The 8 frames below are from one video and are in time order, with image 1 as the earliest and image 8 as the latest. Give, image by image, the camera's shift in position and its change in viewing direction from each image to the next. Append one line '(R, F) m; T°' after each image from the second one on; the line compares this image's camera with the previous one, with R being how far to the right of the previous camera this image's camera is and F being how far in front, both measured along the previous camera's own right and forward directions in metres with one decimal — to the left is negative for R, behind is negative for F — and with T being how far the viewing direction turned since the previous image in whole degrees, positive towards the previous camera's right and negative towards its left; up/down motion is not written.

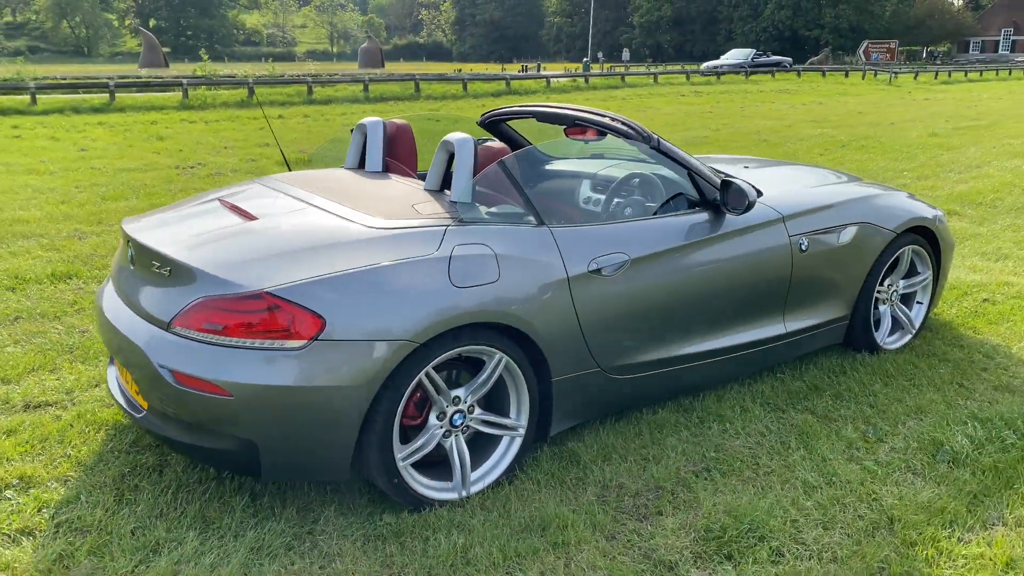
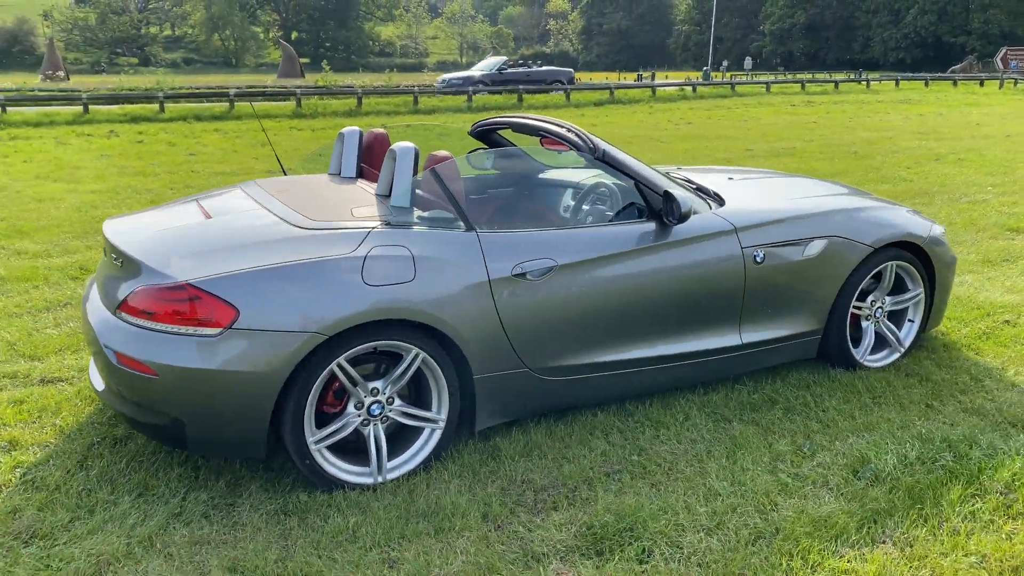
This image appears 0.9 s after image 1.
(+0.7, -0.1) m; -8°
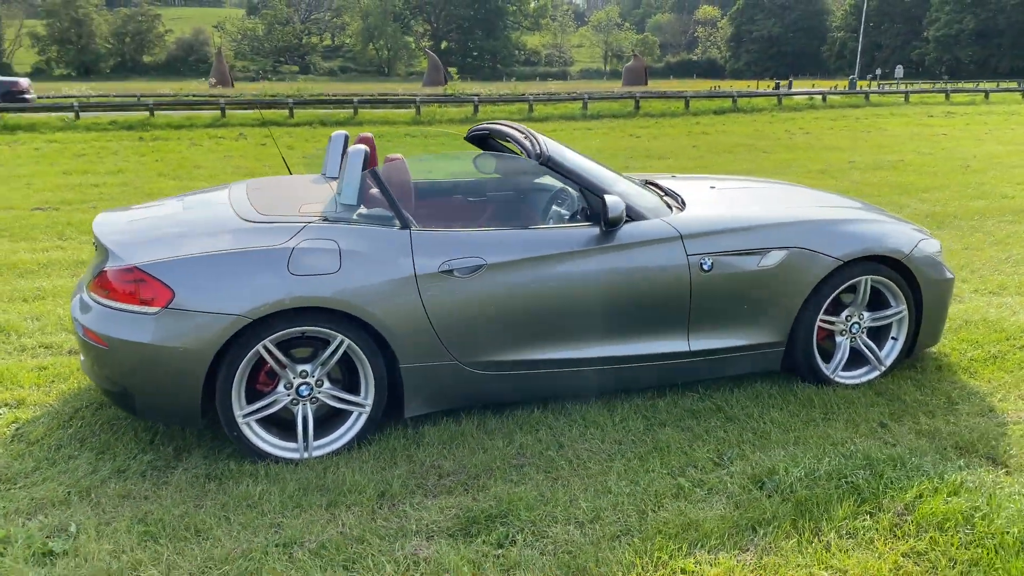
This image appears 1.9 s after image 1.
(+0.8, -0.1) m; -9°
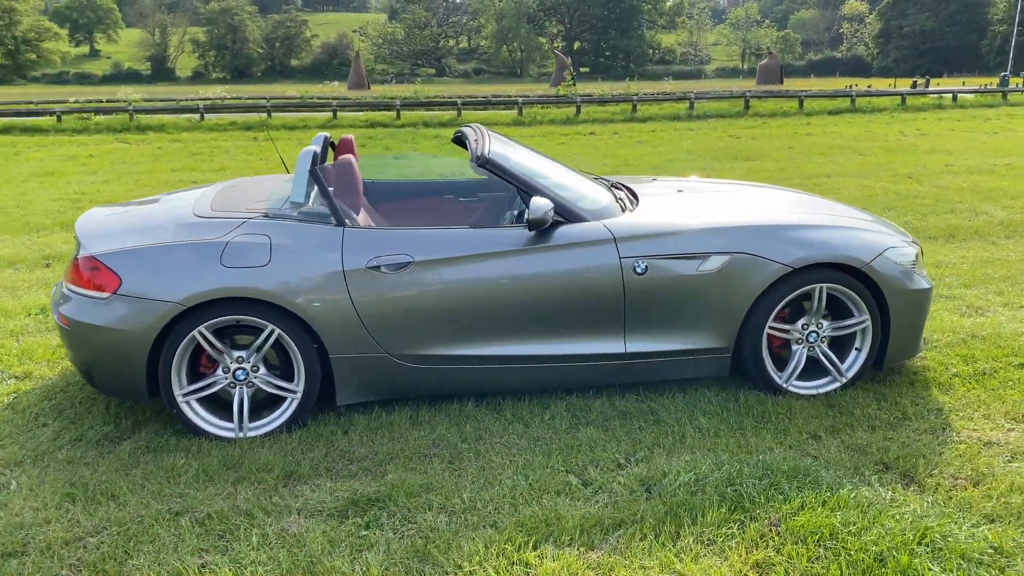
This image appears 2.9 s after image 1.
(+0.8, 0.0) m; -9°
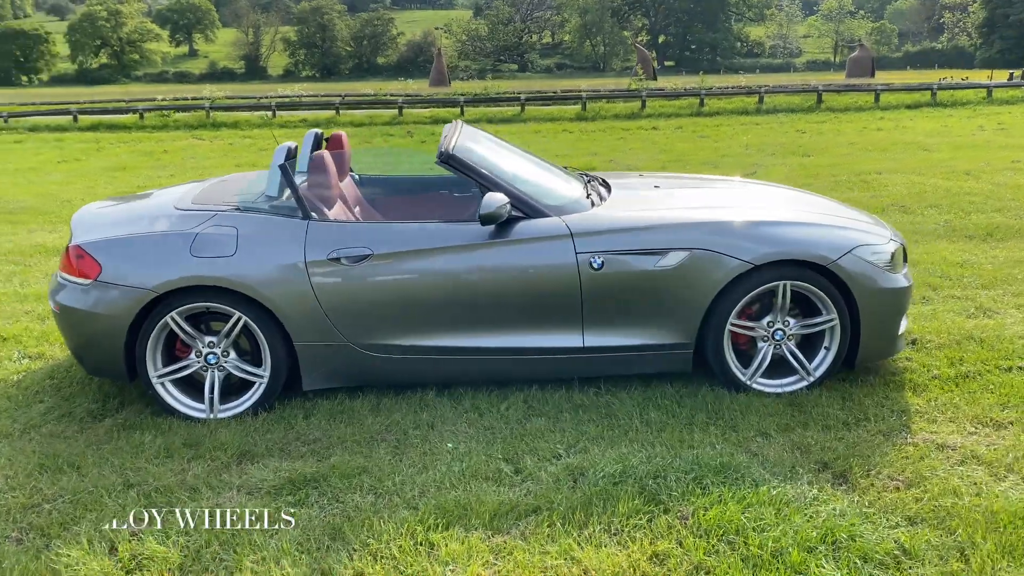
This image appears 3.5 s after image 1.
(+0.5, -0.1) m; -5°
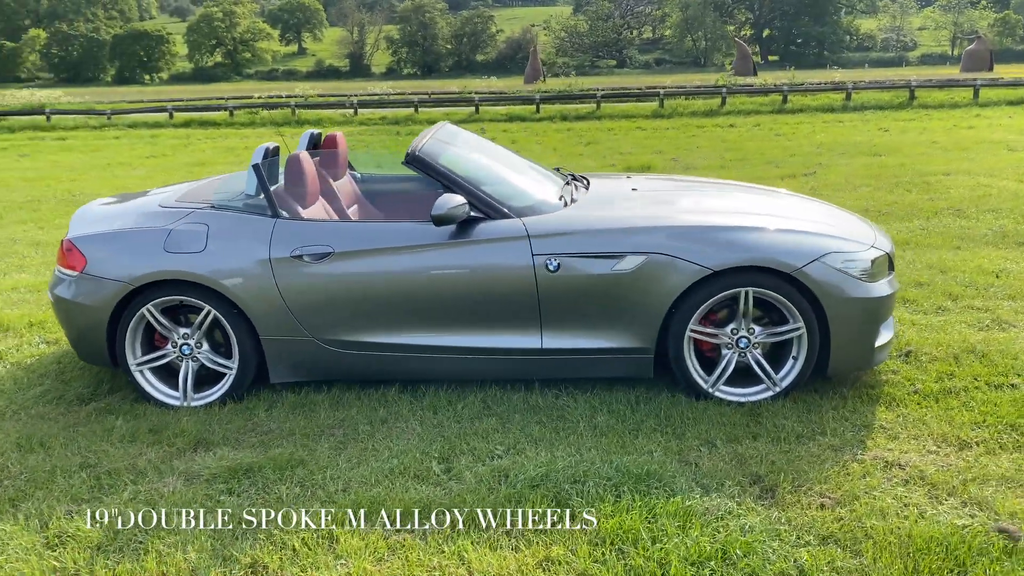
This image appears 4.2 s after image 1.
(+0.6, 0.0) m; -6°
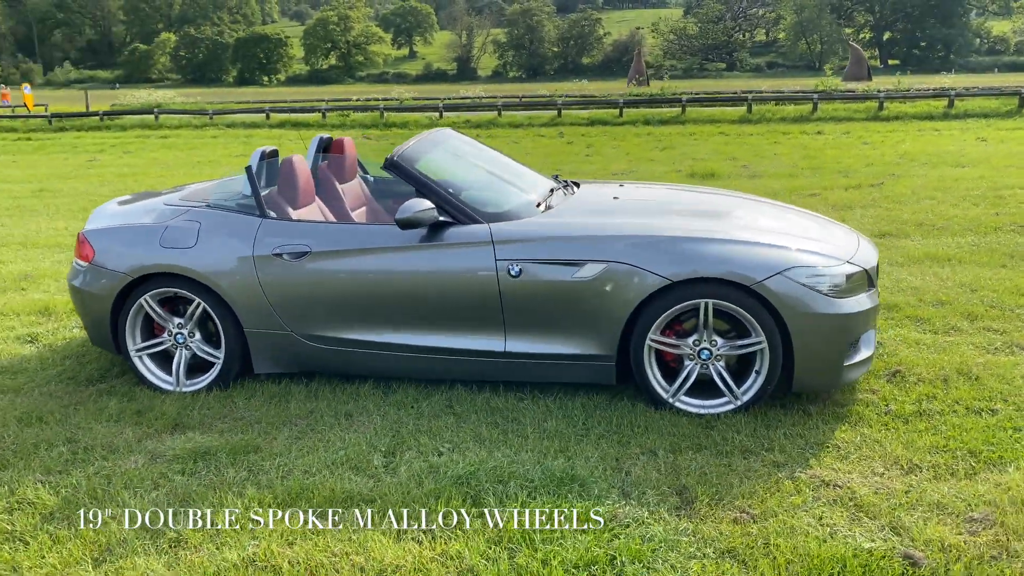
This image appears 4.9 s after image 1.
(+0.6, -0.1) m; -7°
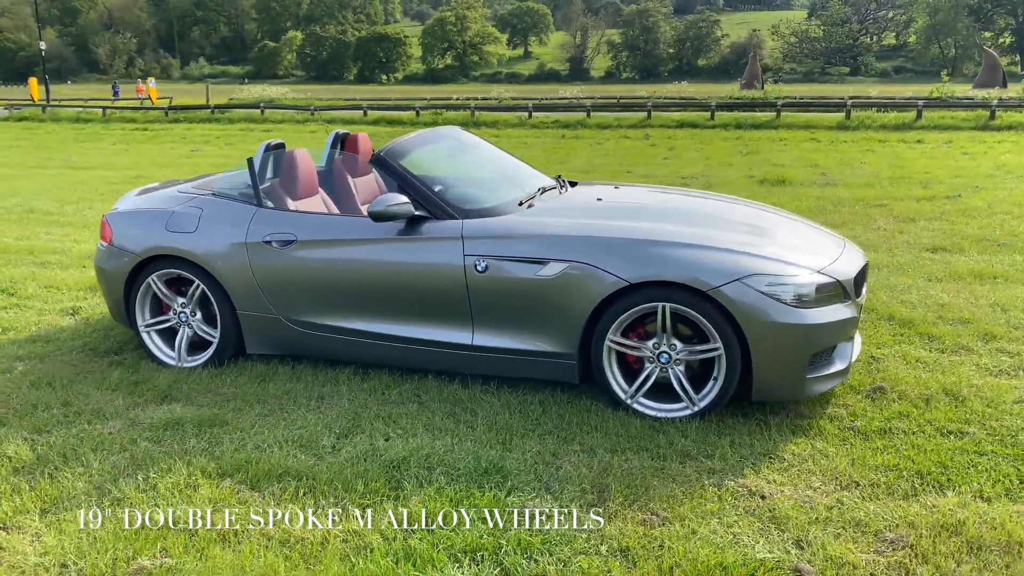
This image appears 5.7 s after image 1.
(+0.6, 0.0) m; -7°
